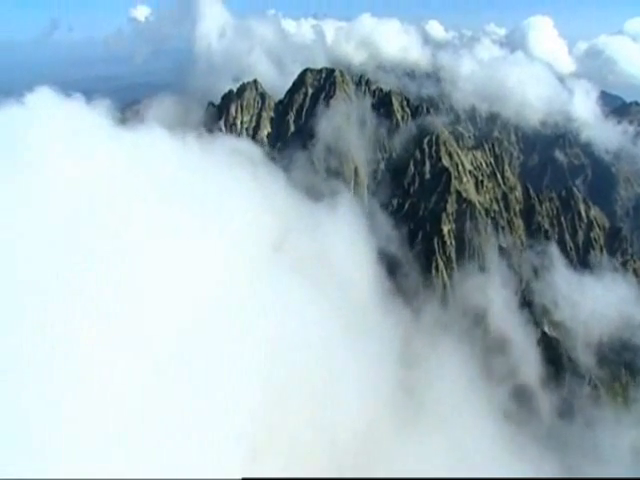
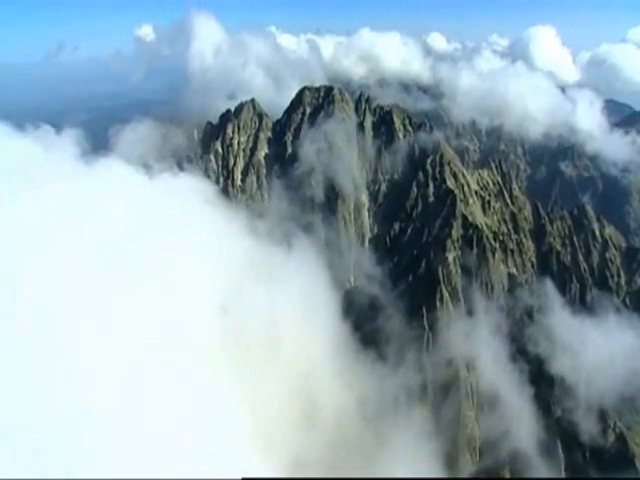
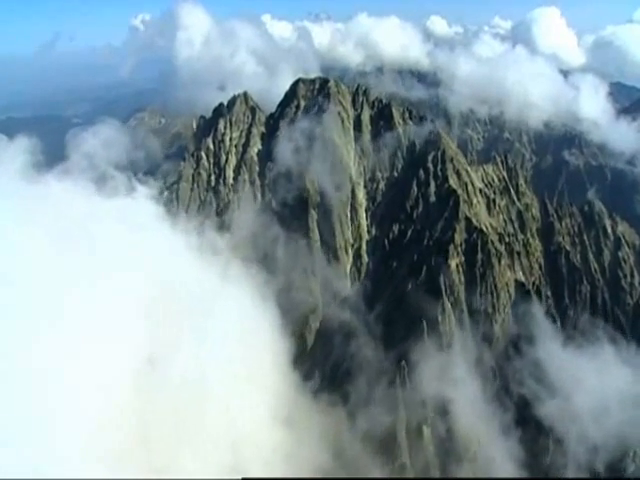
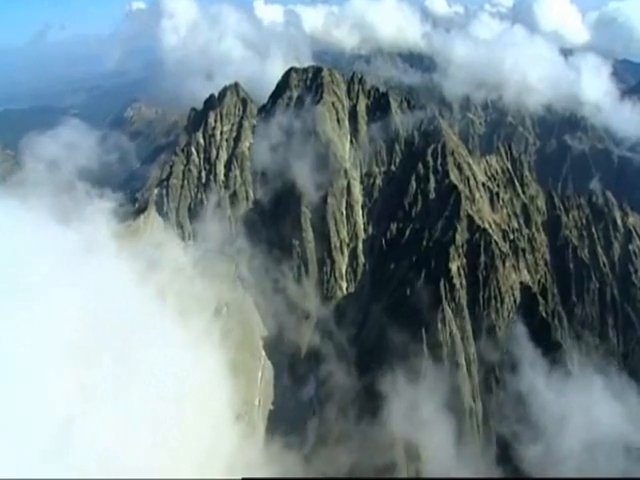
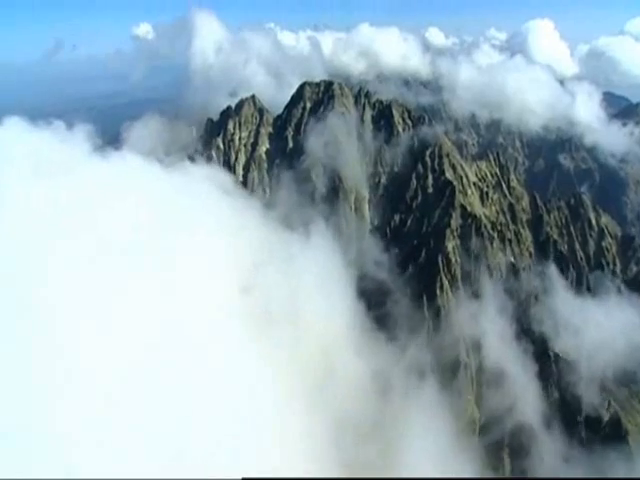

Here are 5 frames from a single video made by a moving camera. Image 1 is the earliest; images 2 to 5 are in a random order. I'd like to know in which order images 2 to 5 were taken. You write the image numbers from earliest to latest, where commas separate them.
5, 2, 3, 4
